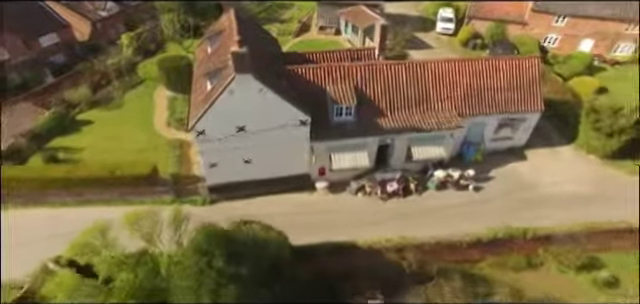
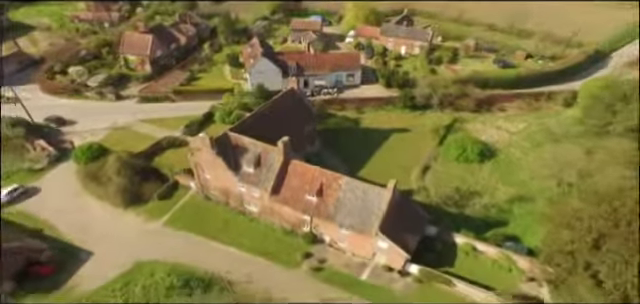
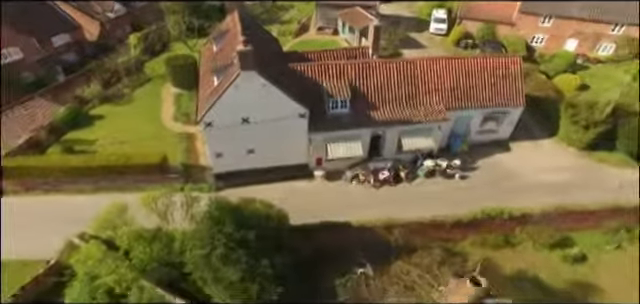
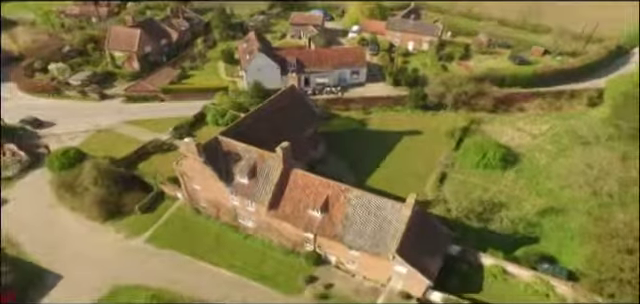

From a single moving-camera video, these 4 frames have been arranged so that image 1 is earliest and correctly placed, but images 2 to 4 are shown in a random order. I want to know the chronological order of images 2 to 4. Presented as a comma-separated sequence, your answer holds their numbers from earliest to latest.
3, 4, 2
